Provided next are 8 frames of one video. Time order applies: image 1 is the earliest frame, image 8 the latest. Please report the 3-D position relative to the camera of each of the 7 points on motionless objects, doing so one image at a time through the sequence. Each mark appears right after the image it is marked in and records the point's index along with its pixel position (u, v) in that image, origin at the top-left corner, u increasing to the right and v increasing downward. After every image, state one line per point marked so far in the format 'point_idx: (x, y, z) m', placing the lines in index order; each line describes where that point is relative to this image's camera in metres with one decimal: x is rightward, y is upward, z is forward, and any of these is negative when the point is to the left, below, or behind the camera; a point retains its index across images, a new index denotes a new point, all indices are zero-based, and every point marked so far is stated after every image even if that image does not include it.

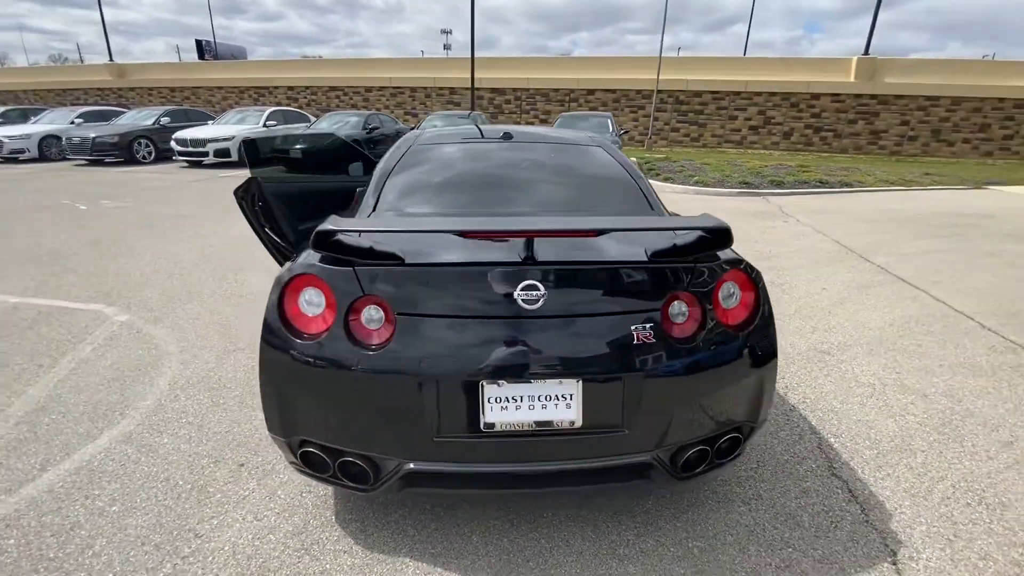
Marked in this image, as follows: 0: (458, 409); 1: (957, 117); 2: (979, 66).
0: (-0.2, -0.4, +1.7) m
1: (+17.9, +7.0, +19.7) m
2: (+19.0, +9.1, +19.8) m
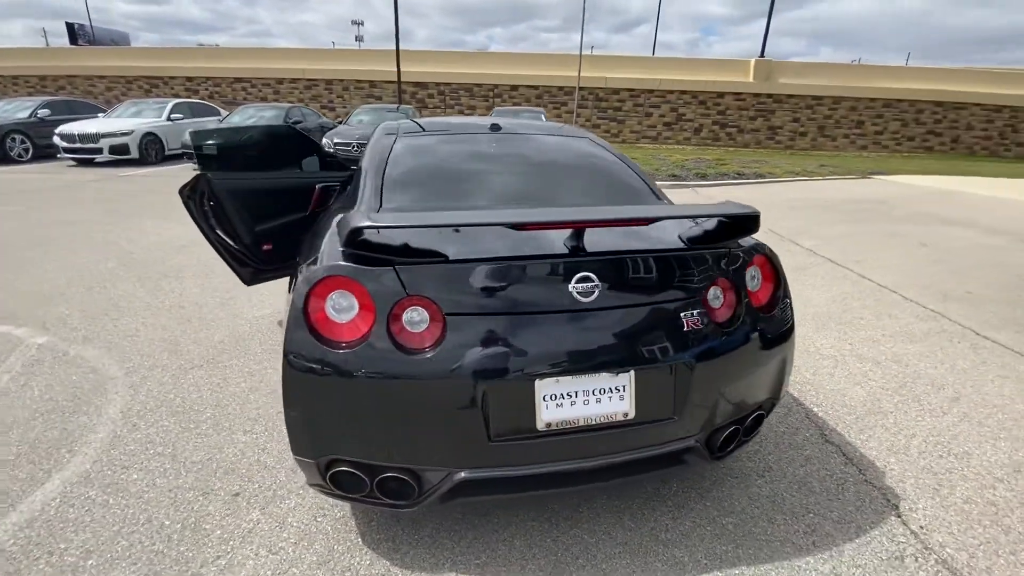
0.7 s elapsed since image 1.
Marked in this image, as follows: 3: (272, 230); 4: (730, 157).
0: (0.0, -0.4, +1.6) m
1: (+14.8, +7.9, +22.0) m
2: (+15.7, +10.1, +22.3) m
3: (-1.8, +0.4, +3.6) m
4: (+8.1, +4.9, +17.9) m
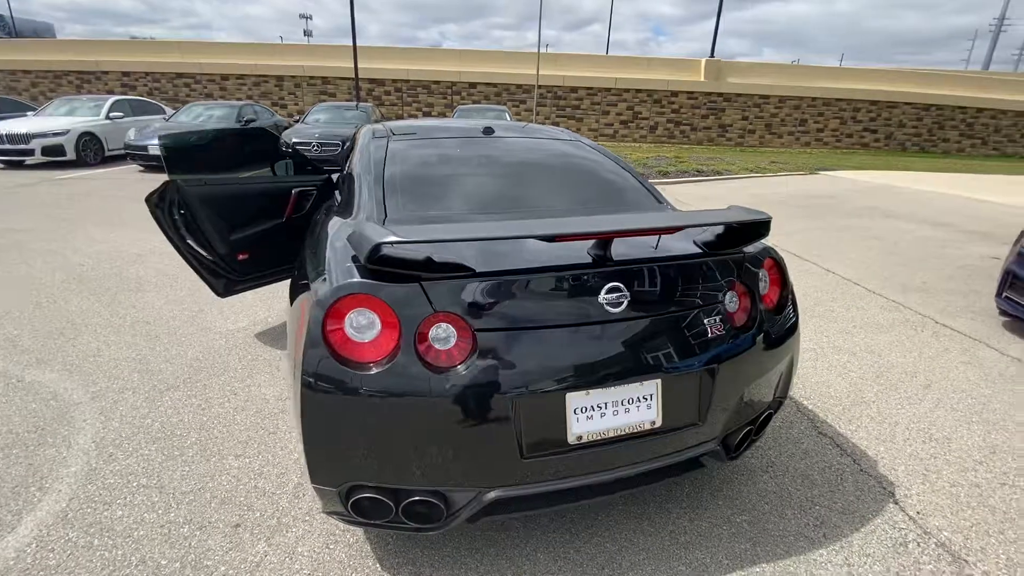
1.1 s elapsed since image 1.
0: (+0.1, -0.4, +1.6) m
1: (+13.0, +8.4, +23.1) m
2: (+13.8, +10.6, +23.5) m
3: (-1.8, +0.3, +3.4) m
4: (+6.7, +5.1, +18.4) m
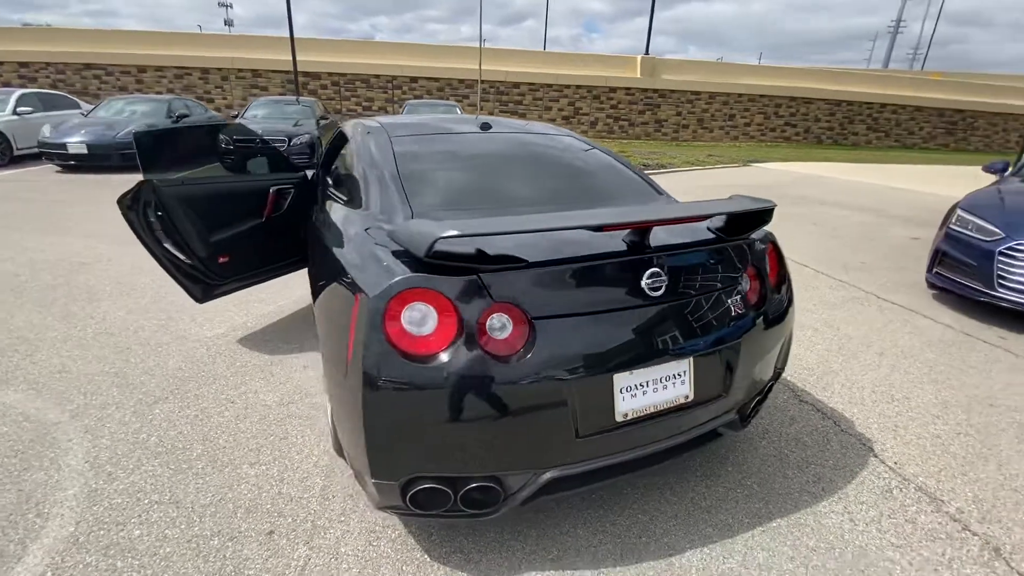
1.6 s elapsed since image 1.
0: (+0.3, -0.4, +1.6) m
1: (+10.2, +9.1, +24.4) m
2: (+10.9, +11.3, +24.8) m
3: (-1.9, +0.3, +3.2) m
4: (+4.7, +5.5, +19.1) m
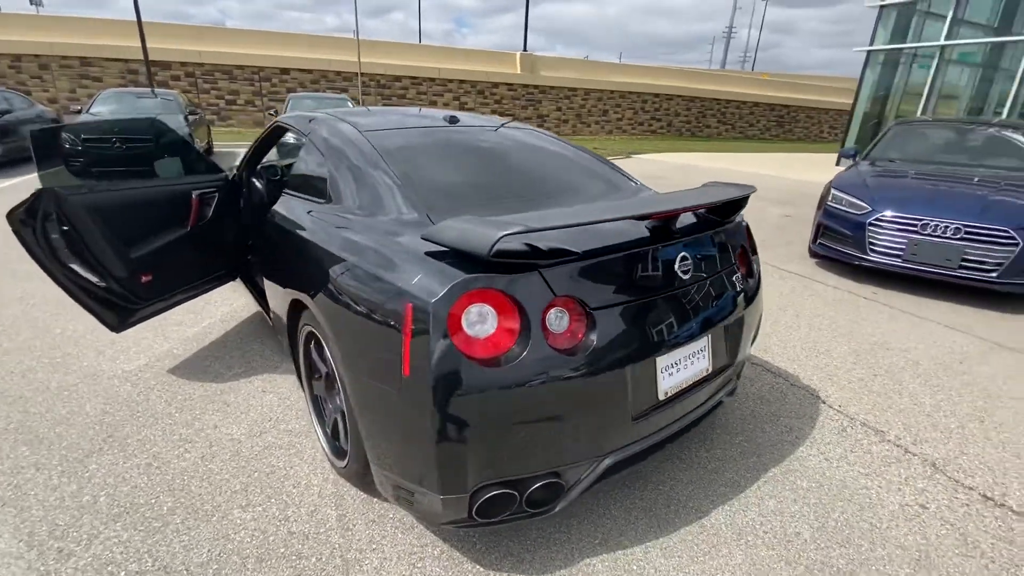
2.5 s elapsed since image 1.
0: (+0.5, -0.4, +1.7) m
1: (+4.3, +9.9, +25.9) m
2: (+4.7, +12.2, +26.5) m
3: (-2.1, +0.2, +2.8) m
4: (+0.4, +5.9, +19.6) m
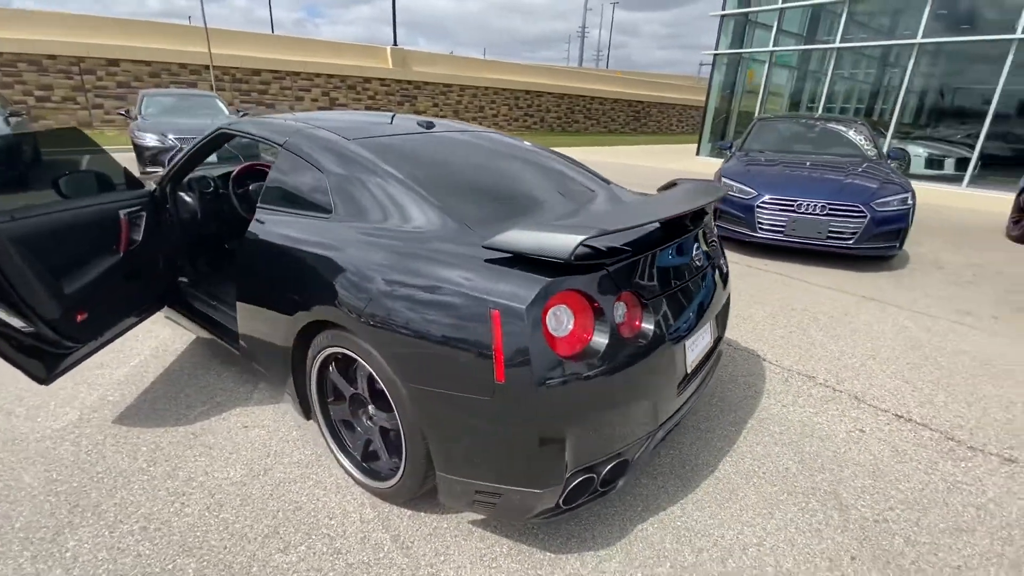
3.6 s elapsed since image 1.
0: (+0.7, -0.3, +1.9) m
1: (-2.2, +10.2, +26.2) m
2: (-2.2, +12.5, +26.8) m
3: (-2.1, 0.0, +2.4) m
4: (-4.2, +5.9, +19.2) m
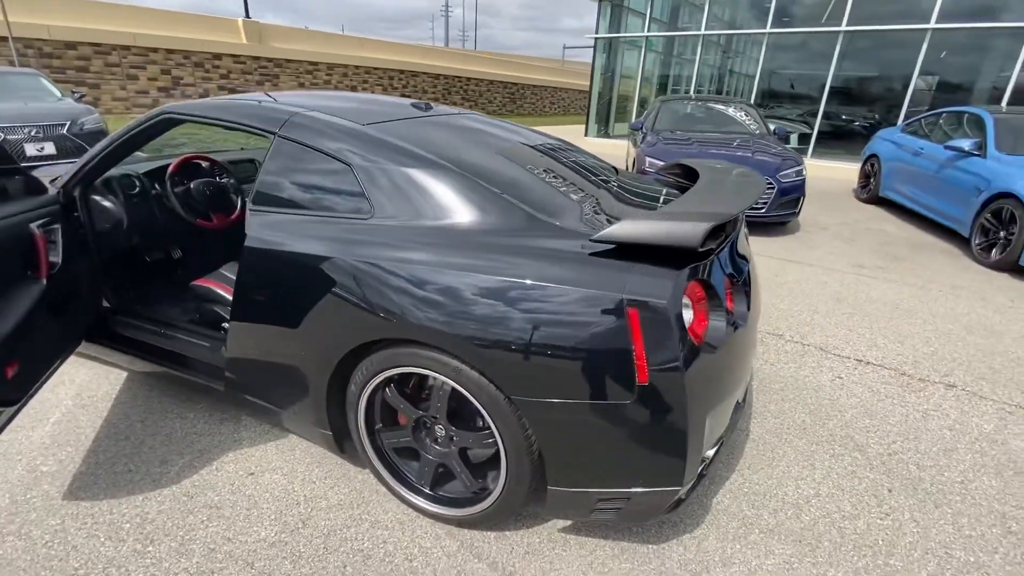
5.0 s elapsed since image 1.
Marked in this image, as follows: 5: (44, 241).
0: (+1.0, -0.2, +2.0) m
1: (-8.5, +10.5, +24.4) m
2: (-8.7, +12.8, +24.9) m
3: (-1.8, -0.2, +1.8) m
4: (-8.3, +5.8, +17.3) m
5: (-1.9, +0.2, +2.0) m
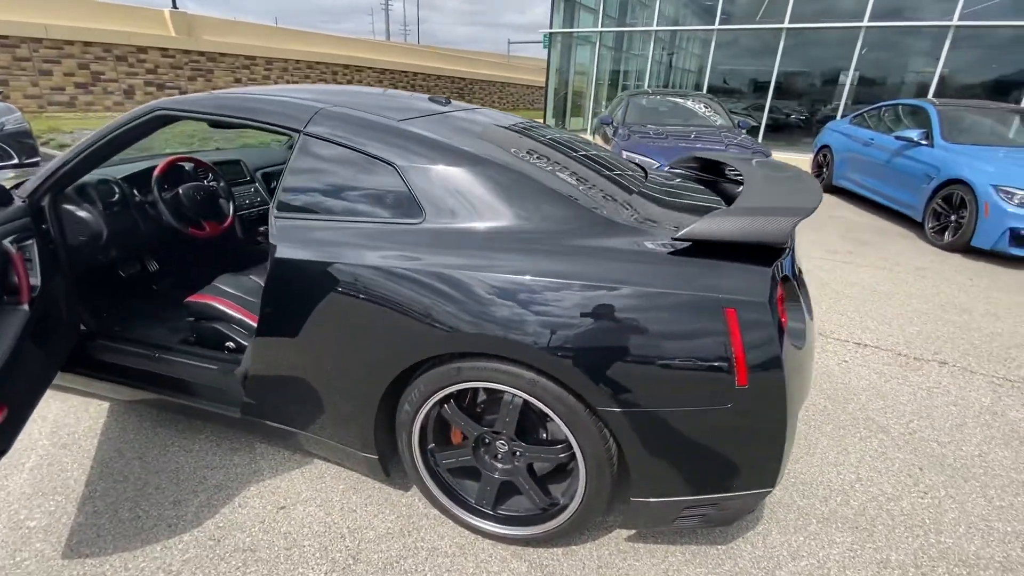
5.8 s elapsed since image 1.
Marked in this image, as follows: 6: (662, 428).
0: (+1.2, -0.2, +2.0) m
1: (-10.9, +10.2, +23.3) m
2: (-11.3, +12.6, +23.7) m
3: (-1.6, -0.3, +1.5) m
4: (-9.8, +5.5, +16.3) m
5: (-1.7, +0.1, +1.7) m
6: (+0.4, -0.4, +1.5) m
